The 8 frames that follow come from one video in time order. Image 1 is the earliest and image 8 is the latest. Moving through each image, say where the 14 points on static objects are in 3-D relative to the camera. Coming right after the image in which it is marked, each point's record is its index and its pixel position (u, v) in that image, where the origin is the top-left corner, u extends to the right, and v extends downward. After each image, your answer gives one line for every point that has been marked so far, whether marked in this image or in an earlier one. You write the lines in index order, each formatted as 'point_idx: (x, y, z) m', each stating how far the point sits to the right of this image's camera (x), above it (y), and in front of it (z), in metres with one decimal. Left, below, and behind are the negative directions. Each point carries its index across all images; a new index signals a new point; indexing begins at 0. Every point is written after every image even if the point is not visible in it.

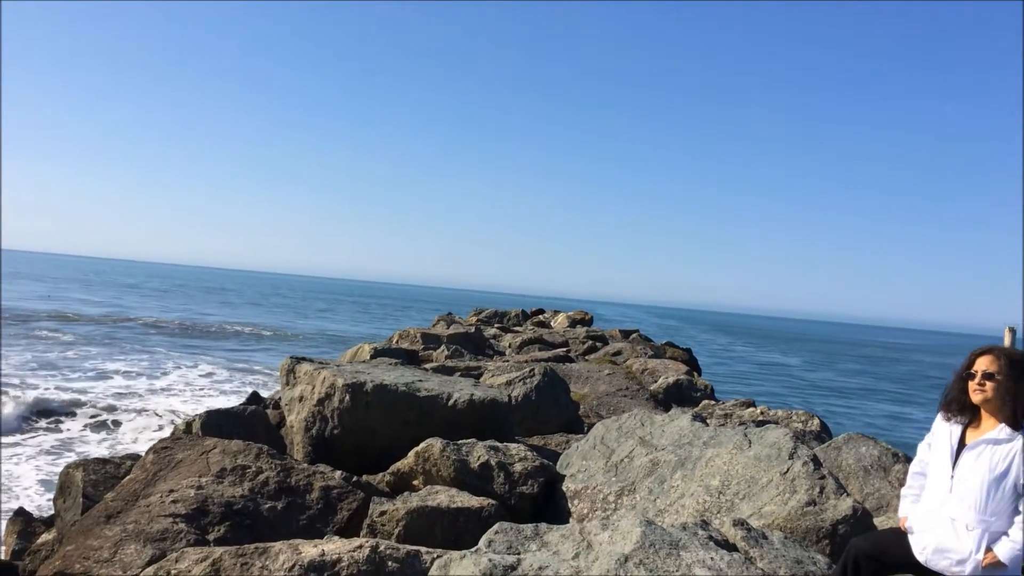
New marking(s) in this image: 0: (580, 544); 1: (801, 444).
0: (+0.5, -1.9, +5.5) m
1: (+2.4, -1.3, +6.2) m
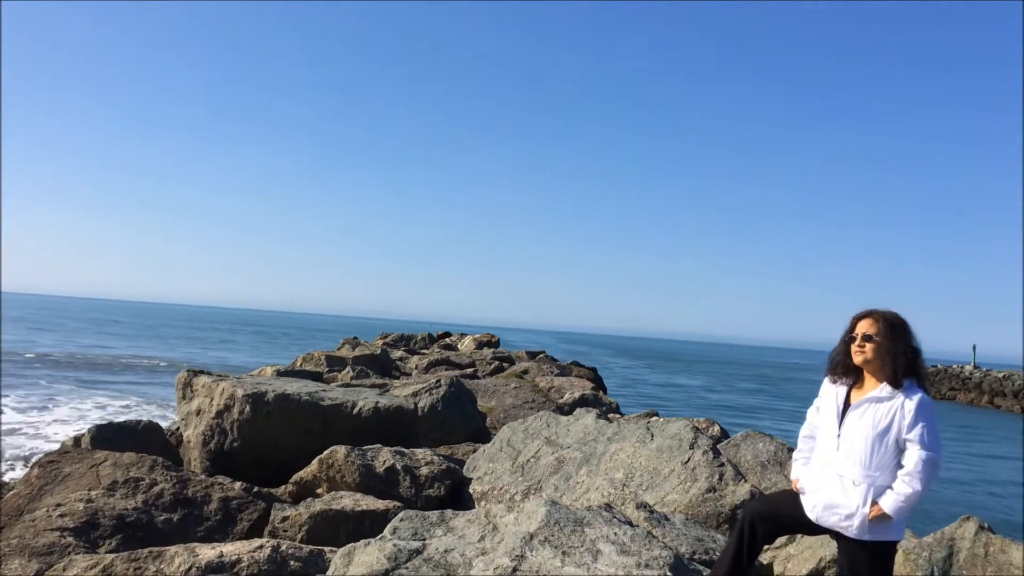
0: (-0.2, -1.8, +5.6) m
1: (+1.6, -1.3, +6.4) m
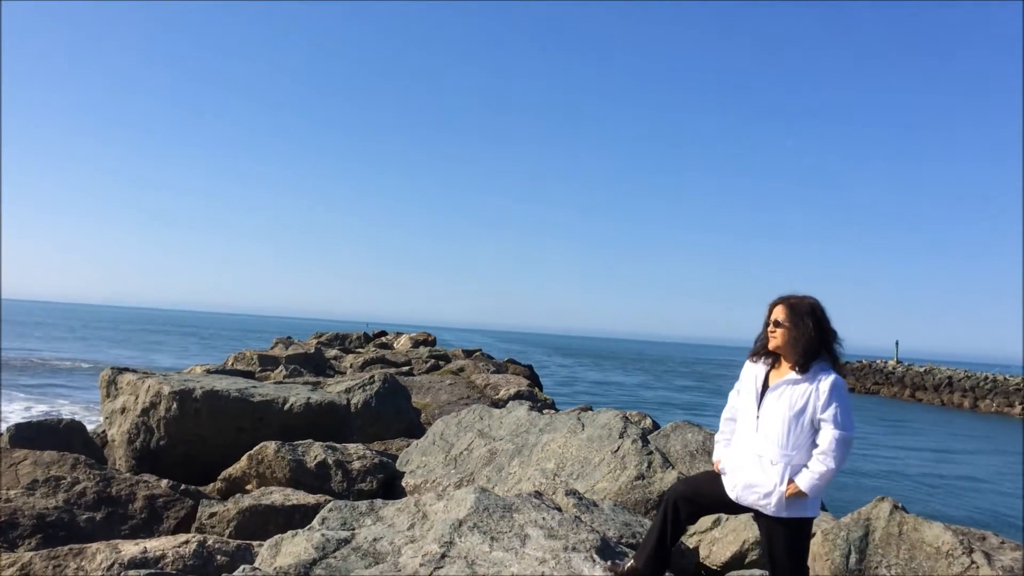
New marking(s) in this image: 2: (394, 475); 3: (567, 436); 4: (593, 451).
0: (-0.8, -1.8, +5.6) m
1: (+1.0, -1.2, +6.6) m
2: (-1.3, -1.9, +7.3) m
3: (+0.5, -1.4, +6.9) m
4: (+0.7, -1.5, +6.6) m
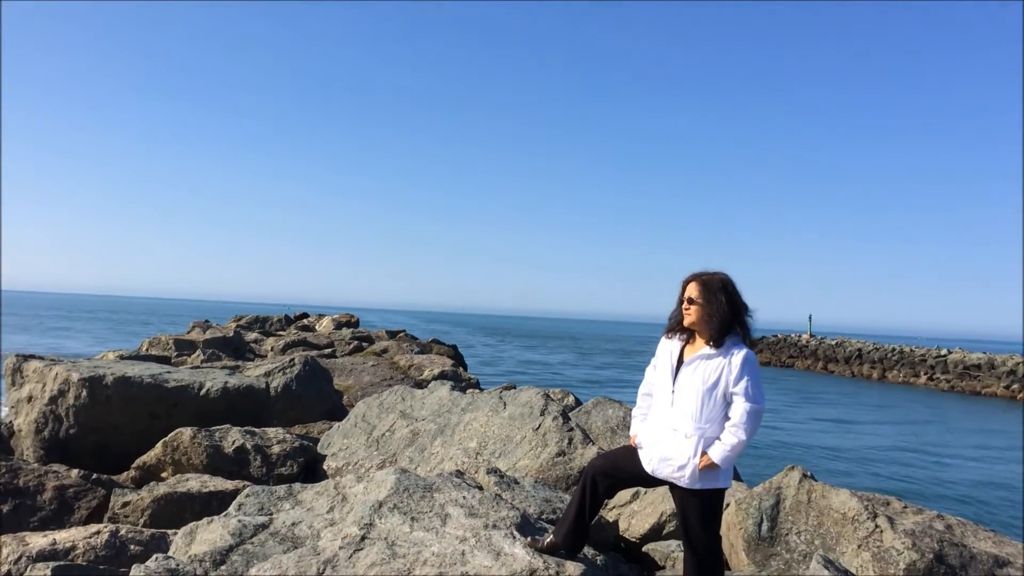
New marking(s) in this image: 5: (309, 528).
0: (-1.4, -1.6, +5.6) m
1: (+0.3, -1.0, +6.6) m
2: (-2.0, -1.8, +7.3) m
3: (-0.2, -1.2, +7.0) m
4: (0.0, -1.3, +6.6) m
5: (-1.5, -1.7, +5.2) m
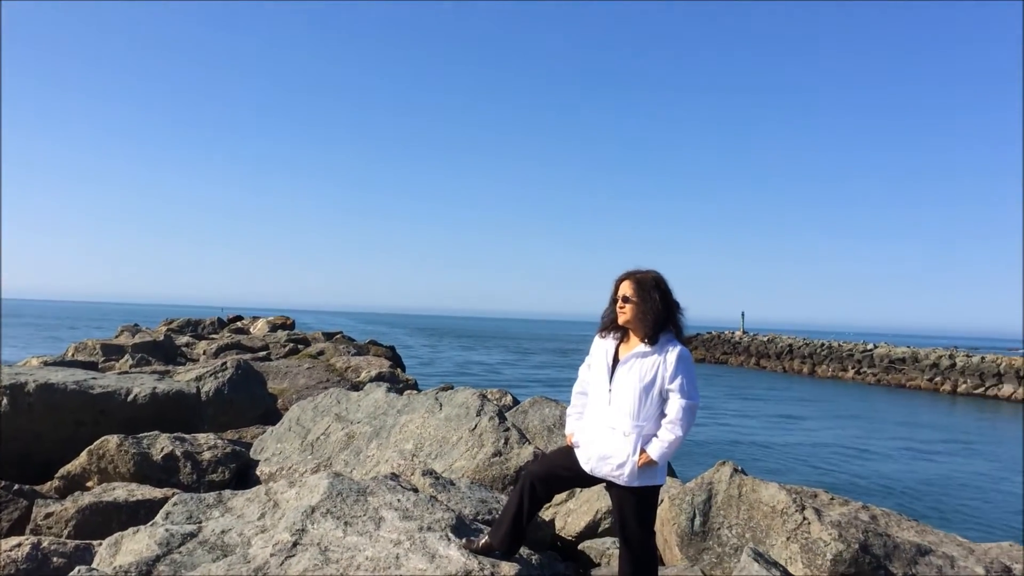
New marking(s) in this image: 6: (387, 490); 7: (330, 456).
0: (-1.9, -1.7, +5.5) m
1: (-0.2, -1.0, +6.7) m
2: (-2.6, -1.8, +7.2) m
3: (-0.8, -1.3, +6.9) m
4: (-0.6, -1.3, +6.7) m
5: (-2.0, -1.8, +5.2) m
6: (-1.0, -1.6, +5.6) m
7: (-1.7, -1.6, +7.0) m
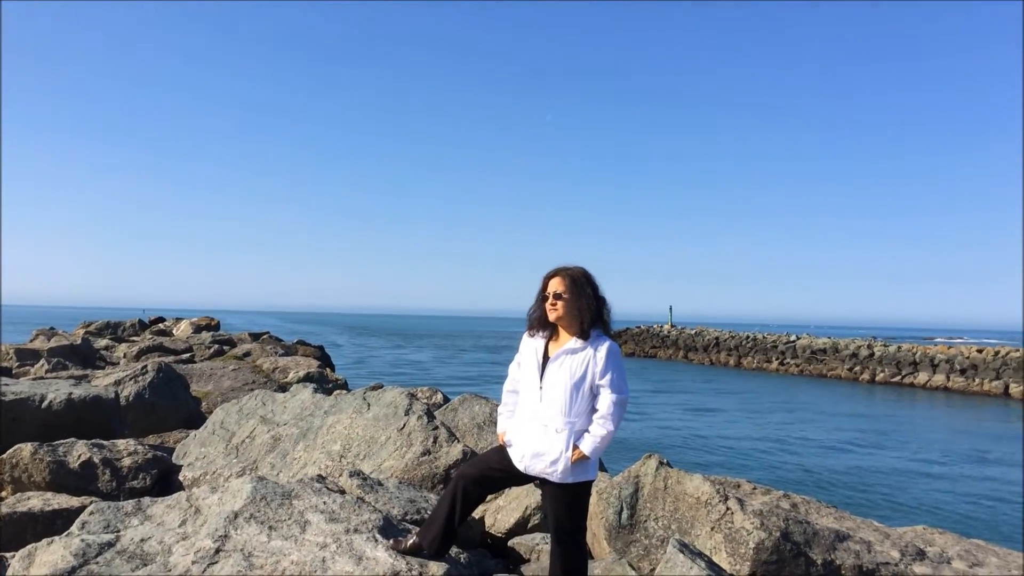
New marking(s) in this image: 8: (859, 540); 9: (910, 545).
0: (-2.4, -1.7, +5.4) m
1: (-0.9, -1.0, +6.7) m
2: (-3.3, -1.8, +7.0) m
3: (-1.5, -1.2, +6.9) m
4: (-1.2, -1.3, +6.6) m
5: (-2.5, -1.8, +5.1) m
6: (-1.5, -1.6, +5.6) m
7: (-2.4, -1.6, +6.9) m
8: (+3.1, -2.2, +6.4) m
9: (+3.6, -2.3, +6.6) m
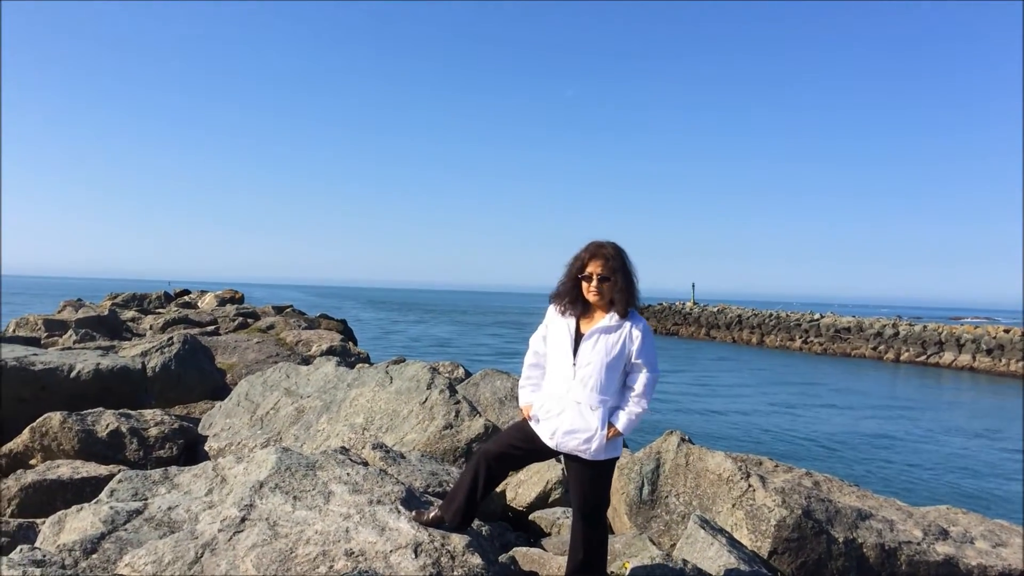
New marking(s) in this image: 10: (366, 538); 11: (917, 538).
0: (-2.3, -1.5, +5.5) m
1: (-0.7, -0.8, +6.7) m
2: (-3.1, -1.5, +7.1) m
3: (-1.3, -1.0, +6.9) m
4: (-1.0, -1.1, +6.7) m
5: (-2.3, -1.6, +5.2) m
6: (-1.4, -1.4, +5.6) m
7: (-2.2, -1.4, +6.9) m
8: (+3.3, -2.0, +6.4) m
9: (+3.8, -2.1, +6.5) m
10: (-1.0, -1.7, +4.9) m
11: (+3.5, -2.2, +6.2) m
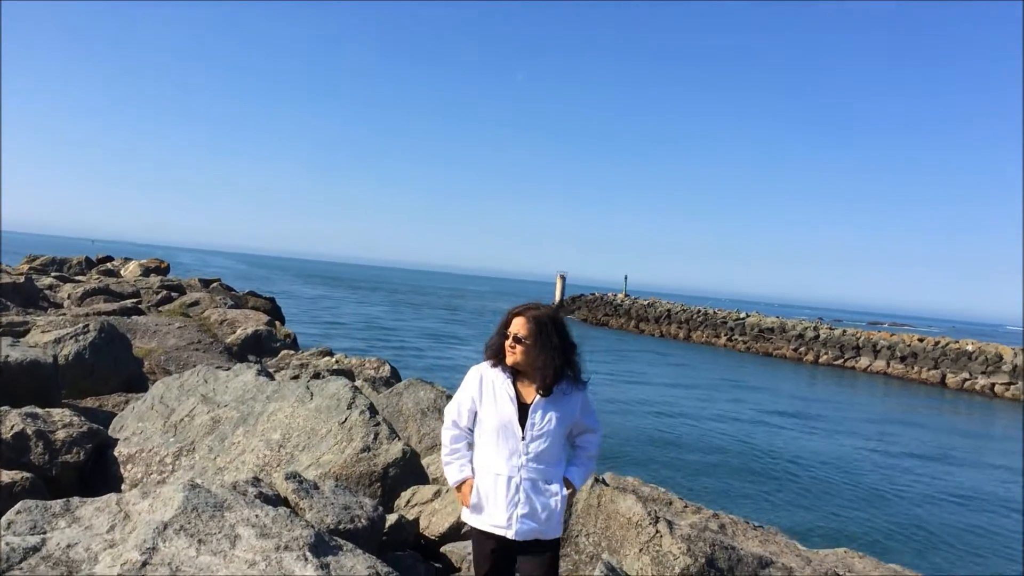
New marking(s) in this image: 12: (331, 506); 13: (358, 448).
0: (-2.9, -1.6, +5.3) m
1: (-1.2, -0.8, +6.3) m
2: (-3.7, -1.0, +6.9) m
3: (-1.8, -0.8, +6.6) m
4: (-1.6, -1.0, +6.3) m
5: (-3.0, -1.8, +5.0) m
6: (-2.0, -1.6, +5.4) m
7: (-2.8, -1.1, +6.7) m
8: (+2.5, -2.5, +6.3) m
9: (+3.1, -2.6, +6.5) m
10: (-1.7, -2.1, +4.8) m
11: (+2.7, -2.7, +6.2) m
12: (-1.4, -1.7, +5.6) m
13: (-1.2, -1.3, +6.0) m
